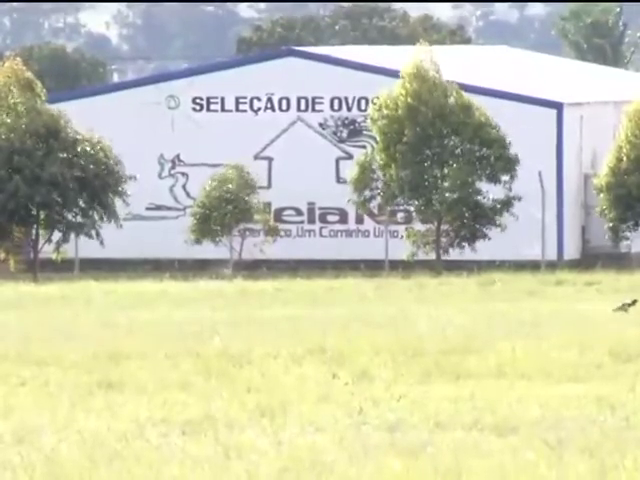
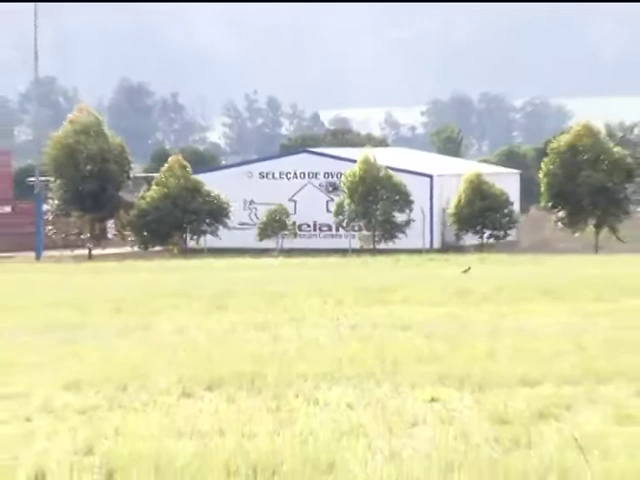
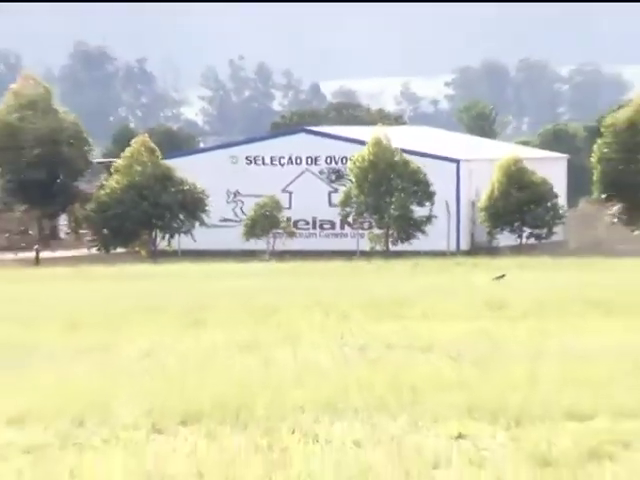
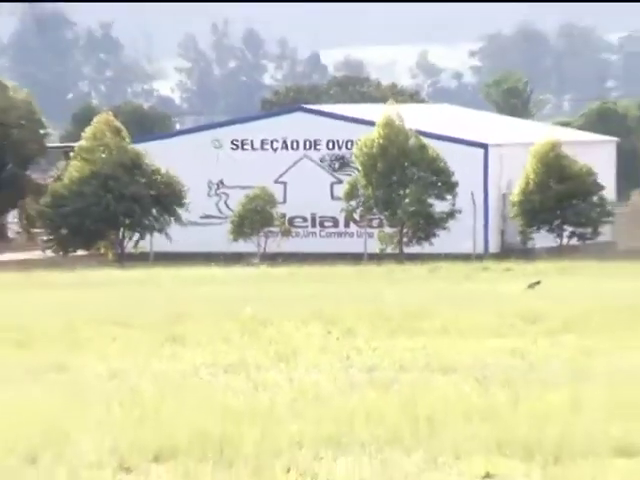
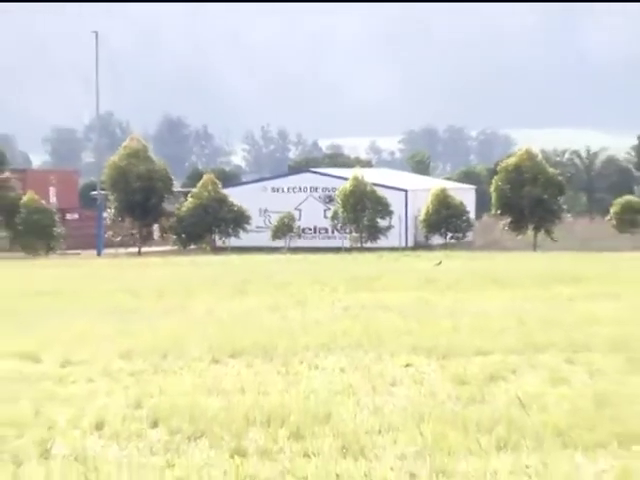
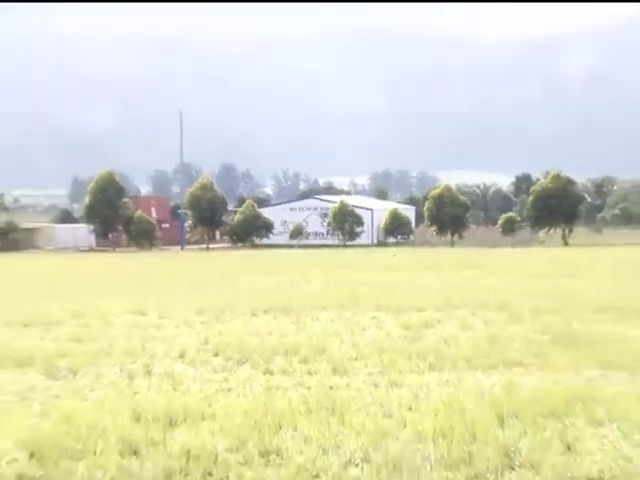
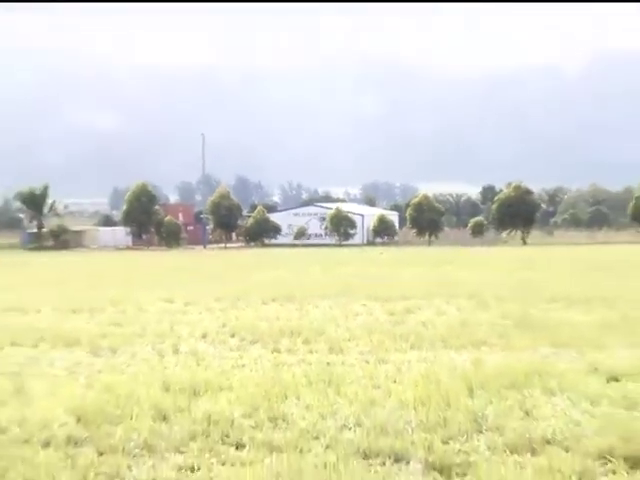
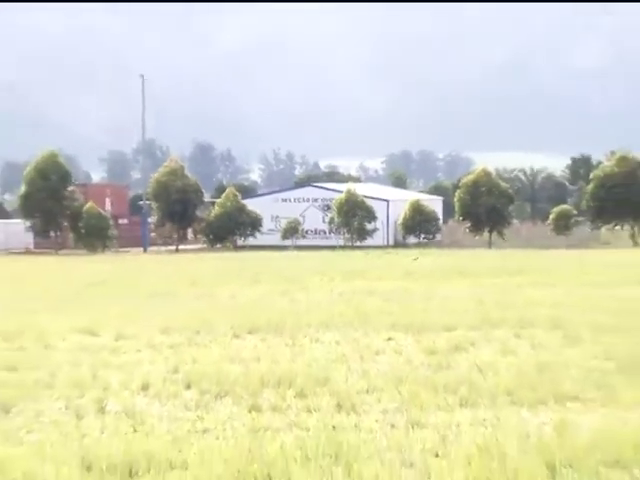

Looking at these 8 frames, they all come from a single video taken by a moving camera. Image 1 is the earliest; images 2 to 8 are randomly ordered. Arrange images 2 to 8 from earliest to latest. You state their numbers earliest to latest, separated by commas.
4, 3, 2, 5, 8, 6, 7
